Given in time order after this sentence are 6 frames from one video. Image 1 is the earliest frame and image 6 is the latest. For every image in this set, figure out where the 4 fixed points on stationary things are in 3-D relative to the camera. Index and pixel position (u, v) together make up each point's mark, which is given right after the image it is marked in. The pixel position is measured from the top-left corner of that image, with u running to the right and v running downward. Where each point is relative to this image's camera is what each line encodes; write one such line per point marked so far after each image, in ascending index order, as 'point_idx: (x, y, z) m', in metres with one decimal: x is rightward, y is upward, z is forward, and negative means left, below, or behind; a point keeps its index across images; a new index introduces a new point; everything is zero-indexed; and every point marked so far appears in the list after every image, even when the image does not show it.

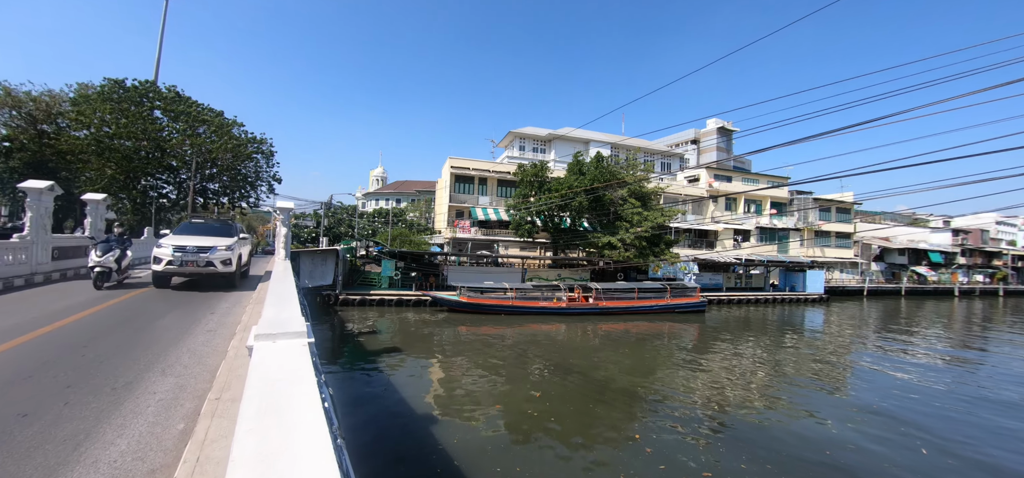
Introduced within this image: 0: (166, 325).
0: (-4.6, -1.2, +5.2) m
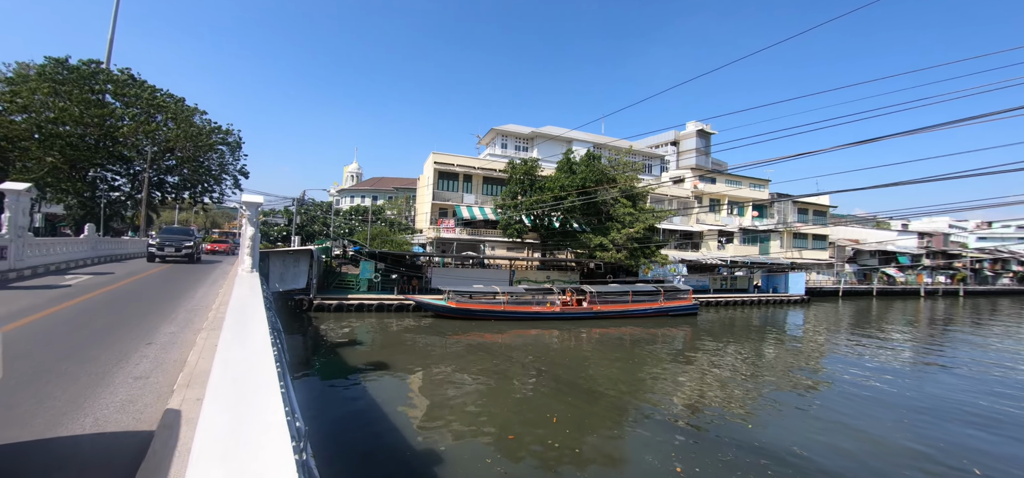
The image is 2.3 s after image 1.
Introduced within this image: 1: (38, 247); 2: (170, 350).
0: (-4.3, -1.2, +3.8) m
1: (-13.1, -0.2, +11.0) m
2: (-3.8, -1.2, +4.3) m
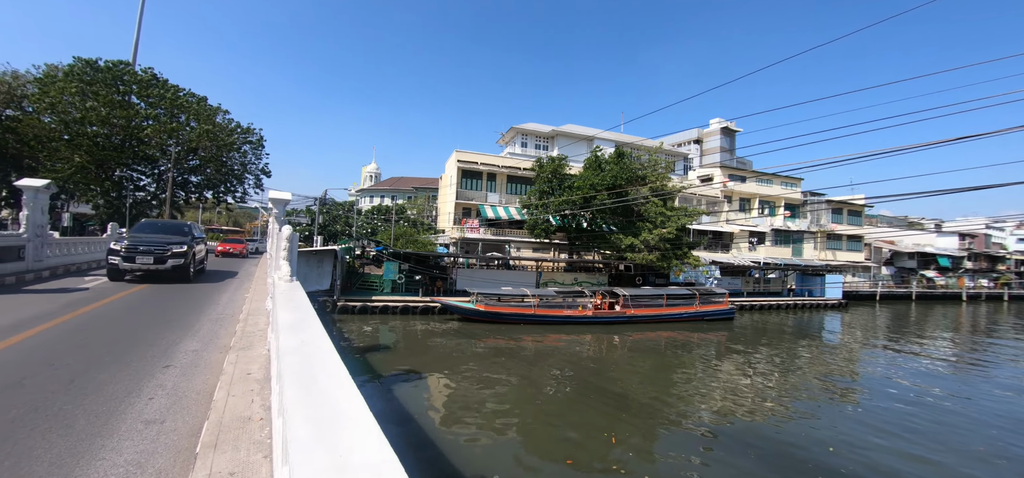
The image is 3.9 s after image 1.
0: (-3.4, -1.2, +3.1) m
1: (-12.0, -0.2, +10.6) m
2: (-2.9, -1.2, +3.6) m
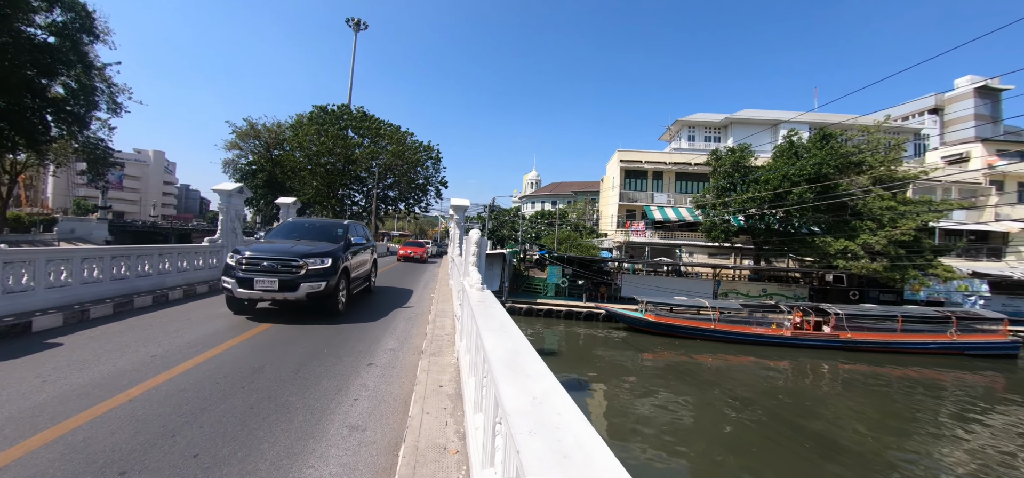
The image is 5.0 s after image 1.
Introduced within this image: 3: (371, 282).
0: (-1.7, -1.2, +3.3) m
1: (-7.0, -0.3, +13.4) m
2: (-1.1, -1.2, +3.5) m
3: (-3.0, -0.9, +8.8) m
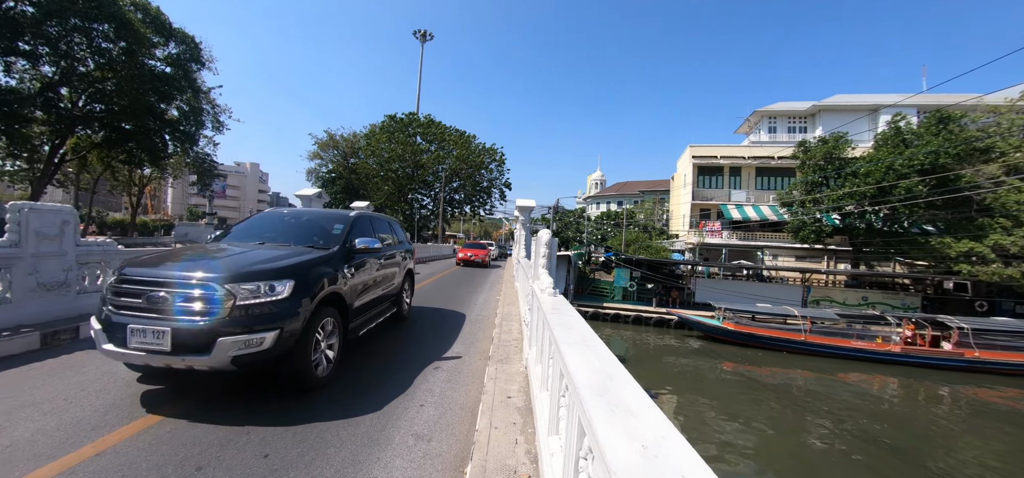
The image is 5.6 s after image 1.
0: (-1.2, -1.2, +3.2) m
1: (-4.8, -0.4, +14.0) m
2: (-0.5, -1.2, +3.3) m
3: (-1.6, -0.9, +8.9) m
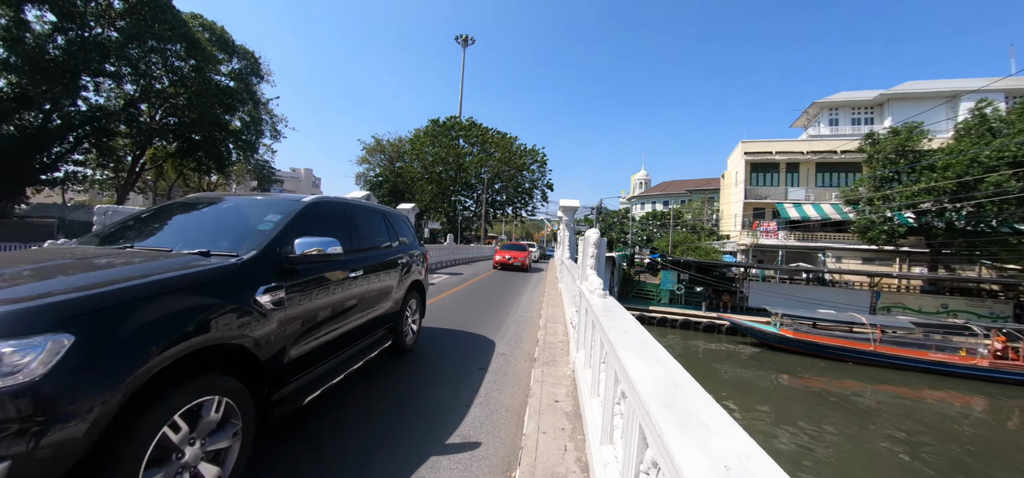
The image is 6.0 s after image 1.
0: (-0.8, -1.2, +3.2) m
1: (-3.4, -0.5, +14.4) m
2: (-0.1, -1.2, +3.3) m
3: (-0.6, -0.9, +8.9) m
